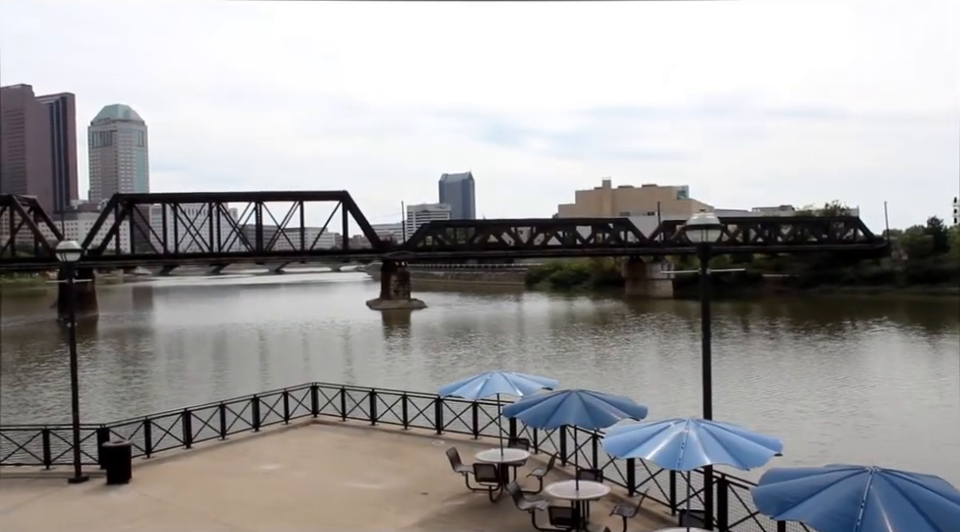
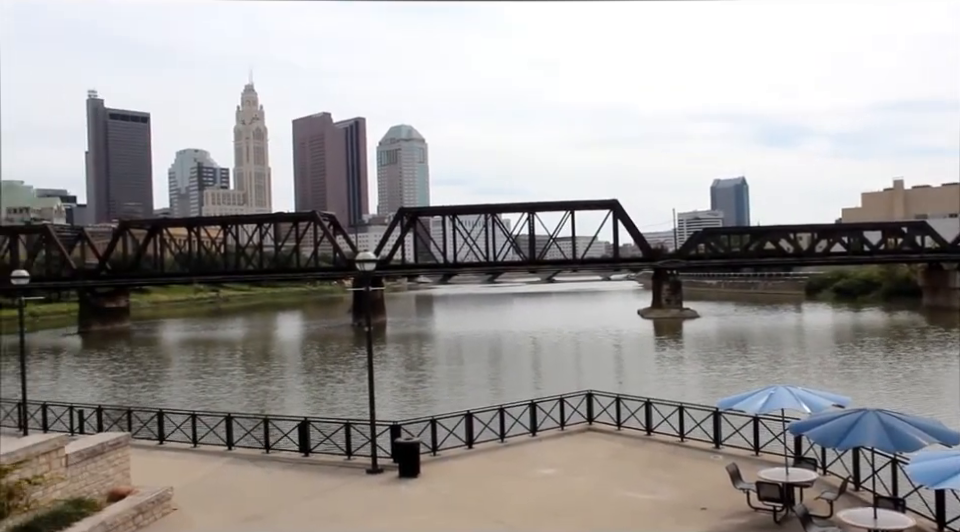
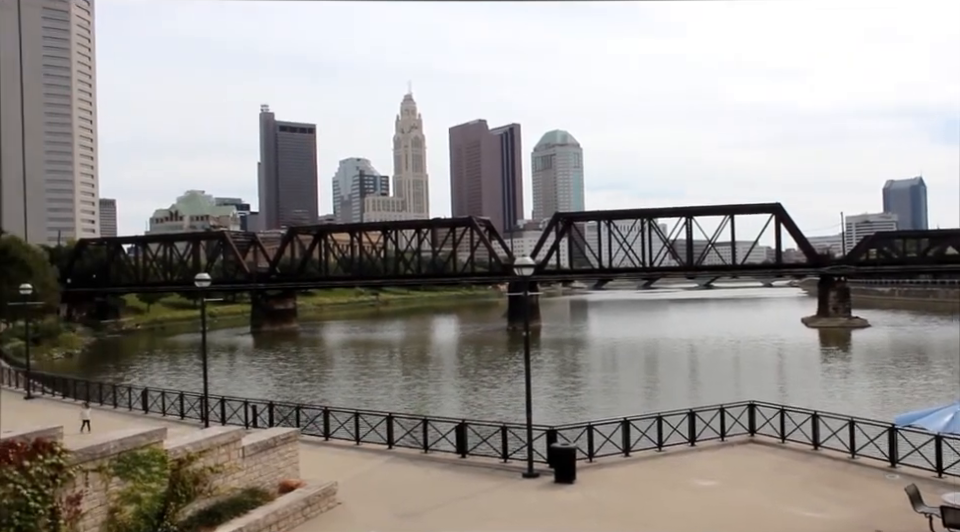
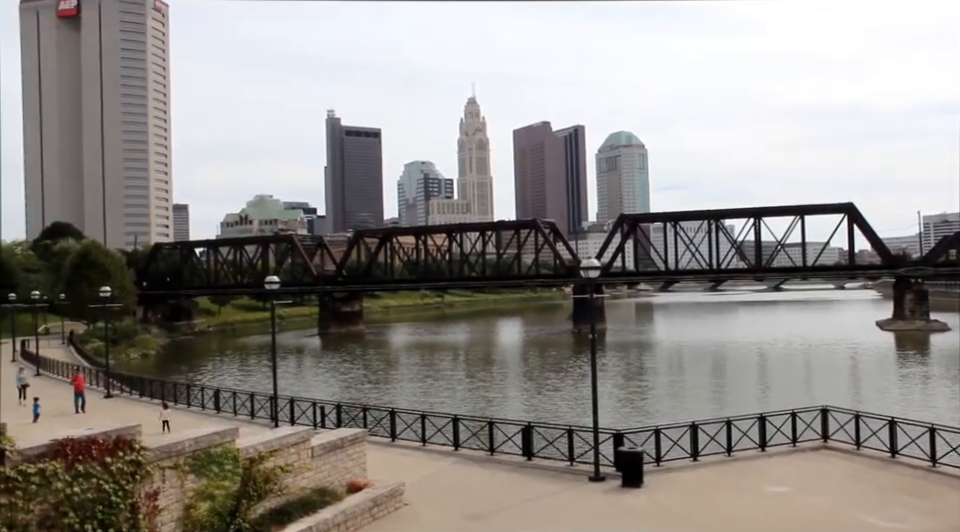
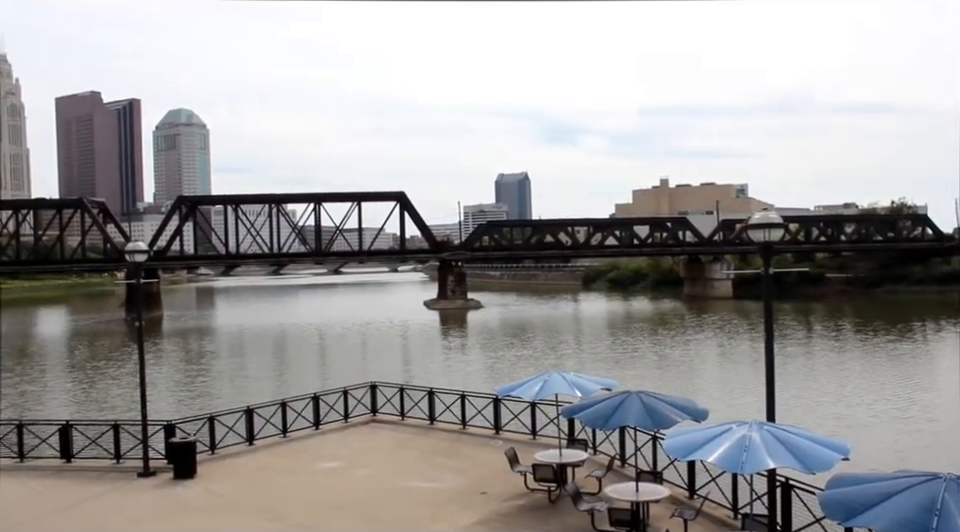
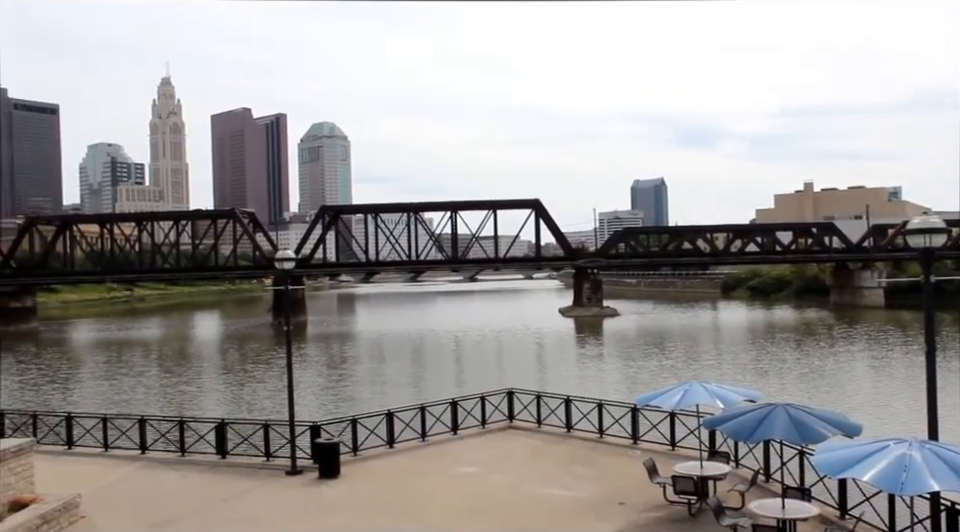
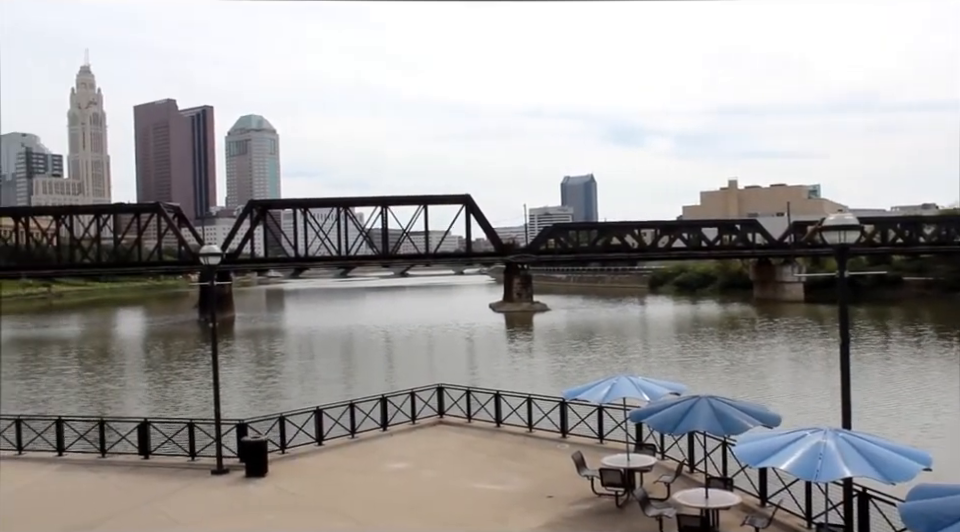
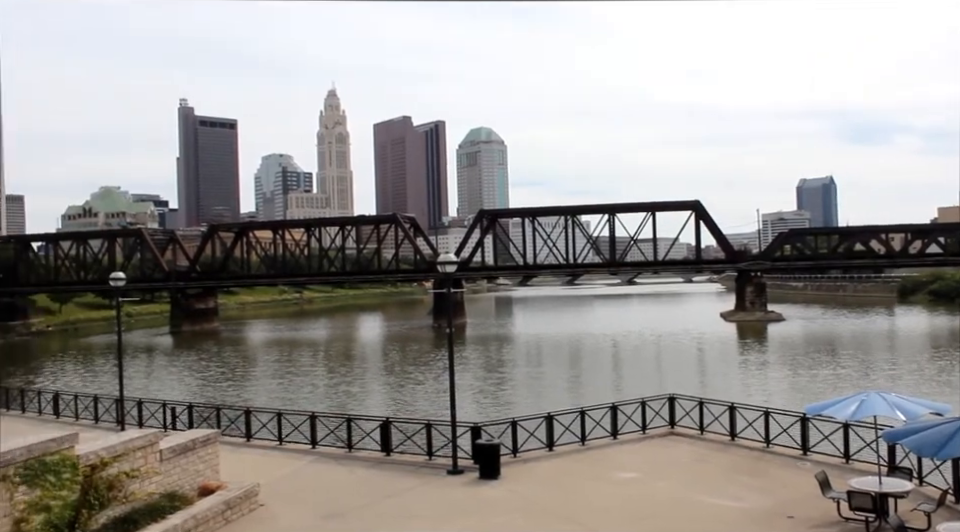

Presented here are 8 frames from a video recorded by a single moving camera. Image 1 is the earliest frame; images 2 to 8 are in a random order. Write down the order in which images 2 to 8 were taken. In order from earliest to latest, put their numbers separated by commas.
5, 7, 6, 2, 8, 3, 4
